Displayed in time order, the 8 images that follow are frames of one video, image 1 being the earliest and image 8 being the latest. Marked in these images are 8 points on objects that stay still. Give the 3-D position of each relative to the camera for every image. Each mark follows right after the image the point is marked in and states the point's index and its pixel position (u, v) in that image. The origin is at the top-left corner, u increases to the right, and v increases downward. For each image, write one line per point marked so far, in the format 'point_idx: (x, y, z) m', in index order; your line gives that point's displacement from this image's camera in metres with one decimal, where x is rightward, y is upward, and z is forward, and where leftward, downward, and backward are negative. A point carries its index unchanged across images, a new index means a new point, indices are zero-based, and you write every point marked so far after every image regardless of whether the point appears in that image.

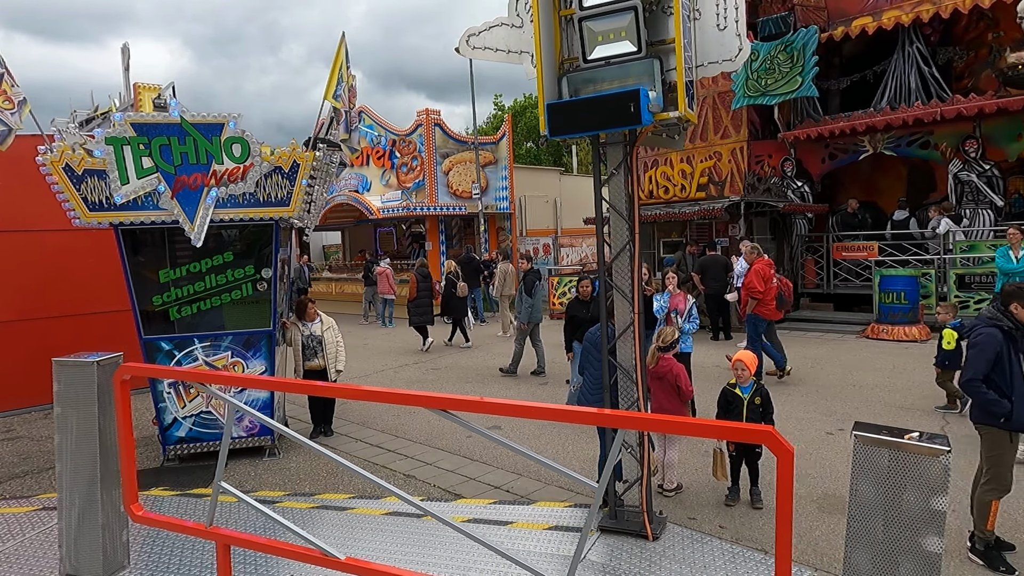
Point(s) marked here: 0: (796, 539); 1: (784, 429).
0: (+1.8, -1.6, +4.2) m
1: (+2.6, -1.3, +6.3) m
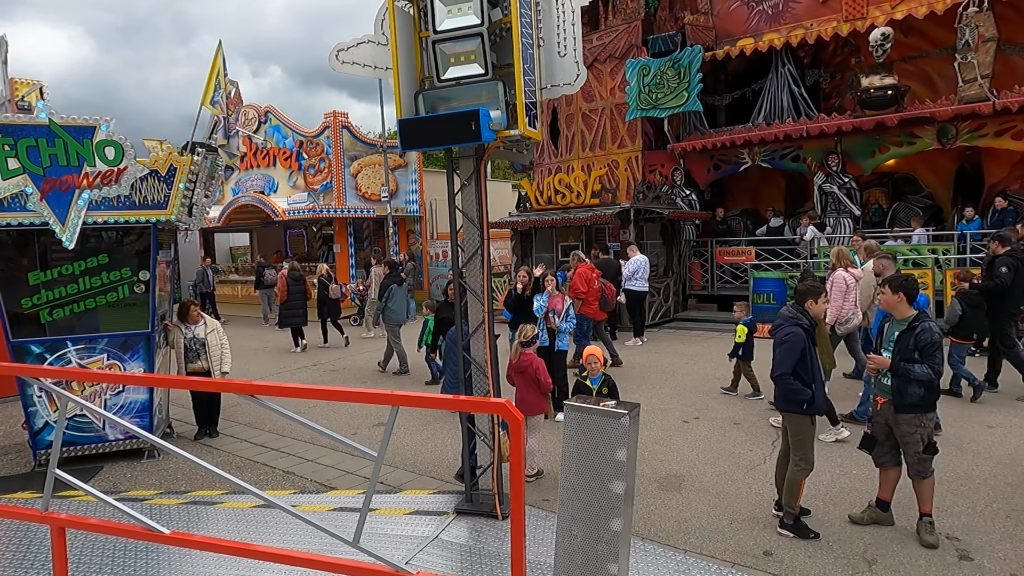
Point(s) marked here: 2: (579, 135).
0: (+0.8, -1.6, +4.7) m
1: (+1.4, -1.3, +6.8) m
2: (+1.7, +3.8, +16.4) m
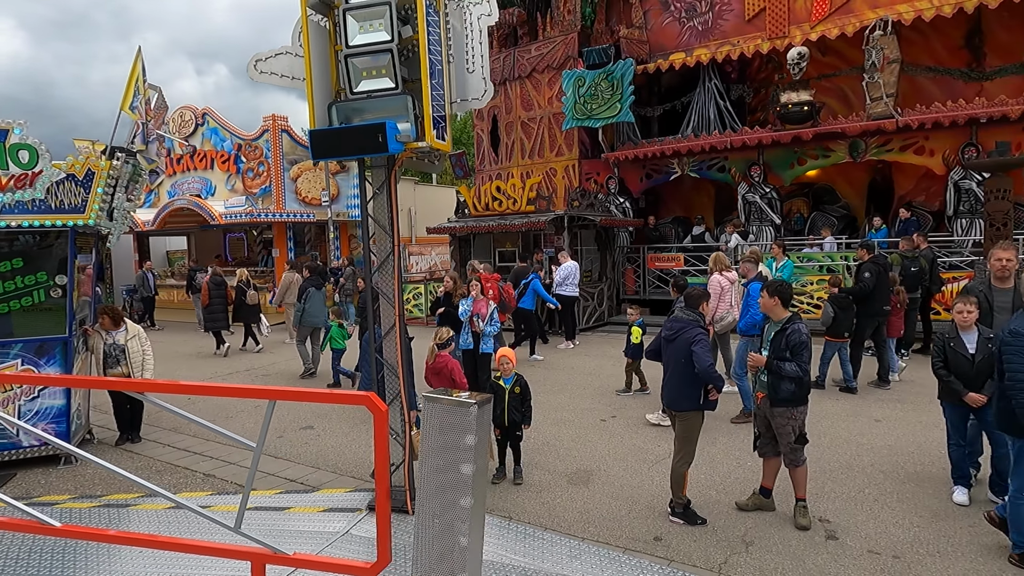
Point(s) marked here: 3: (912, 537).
0: (+0.2, -1.7, +5.0) m
1: (+0.6, -1.4, +7.1) m
2: (+0.2, +3.7, +16.7) m
3: (+2.6, -1.6, +4.3) m
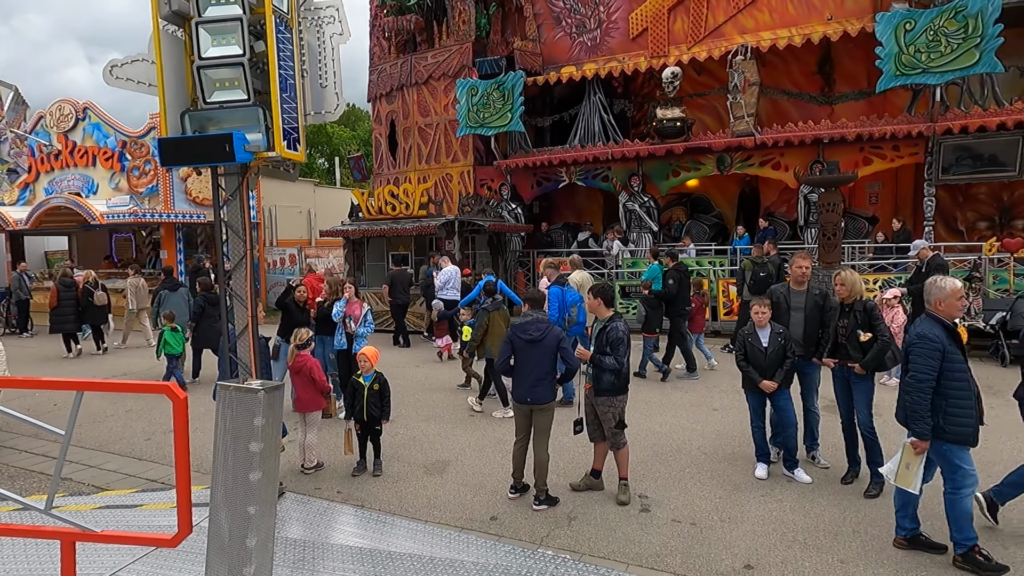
0: (-1.0, -1.7, +5.3) m
1: (-0.8, -1.4, +7.5) m
2: (-2.5, +3.6, +17.0) m
3: (+1.5, -1.6, +4.9) m
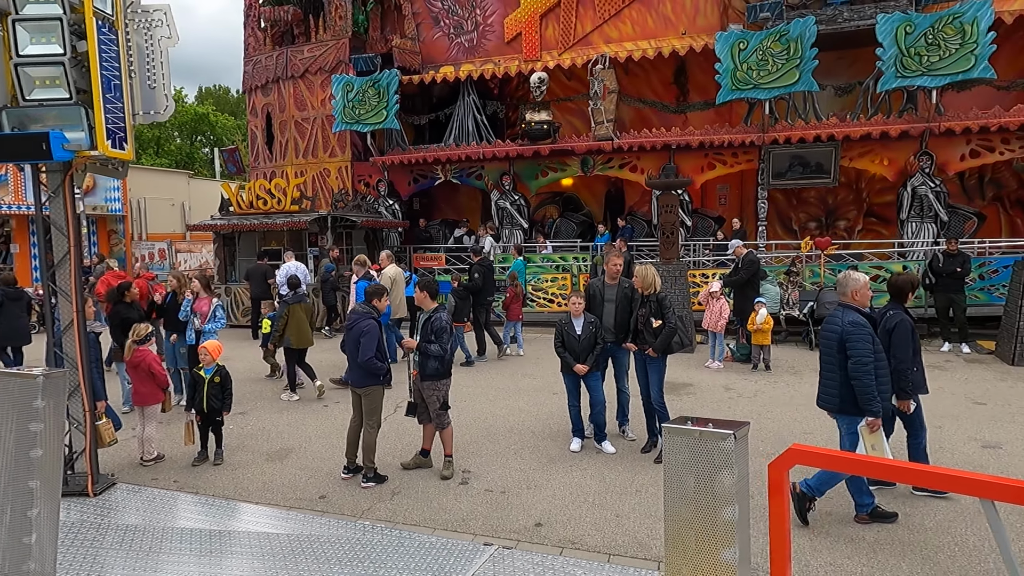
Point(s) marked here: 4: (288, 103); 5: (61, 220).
0: (-2.4, -1.6, +5.5) m
1: (-2.6, -1.3, +7.7) m
2: (-5.6, +3.7, +16.8) m
3: (+0.1, -1.6, +5.5) m
4: (-5.7, +4.7, +16.8) m
5: (-3.4, +0.5, +4.9) m
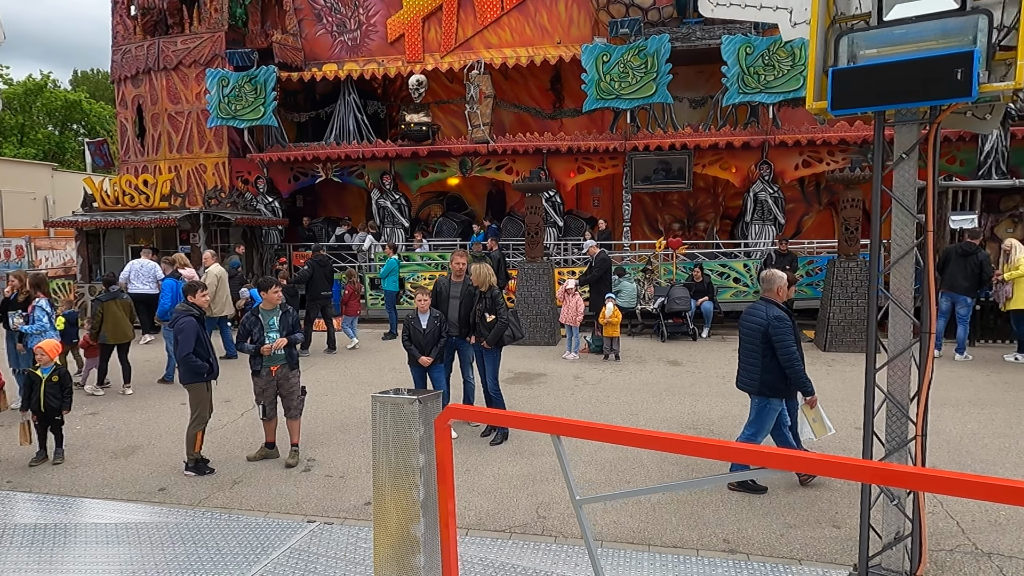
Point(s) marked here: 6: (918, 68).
0: (-3.7, -1.6, +5.6) m
1: (-4.2, -1.3, +7.7) m
2: (-8.5, +3.7, +16.3) m
3: (-1.3, -1.5, +5.9) m
4: (-8.6, +4.7, +16.2) m
5: (-4.6, +0.5, +4.8) m
6: (+1.8, +1.0, +2.9) m
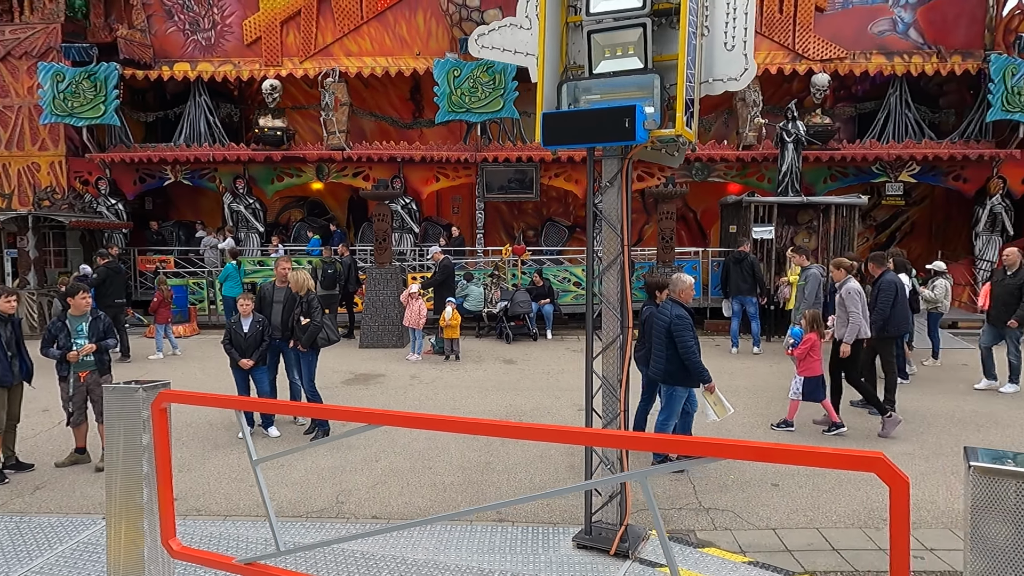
0: (-5.4, -1.7, +5.3) m
1: (-6.2, -1.4, +7.4) m
2: (-11.9, +3.6, +15.1) m
3: (-3.0, -1.6, +6.0) m
4: (-12.0, +4.5, +15.1) m
5: (-6.2, +0.5, +4.5) m
6: (+0.5, +0.9, +3.6) m
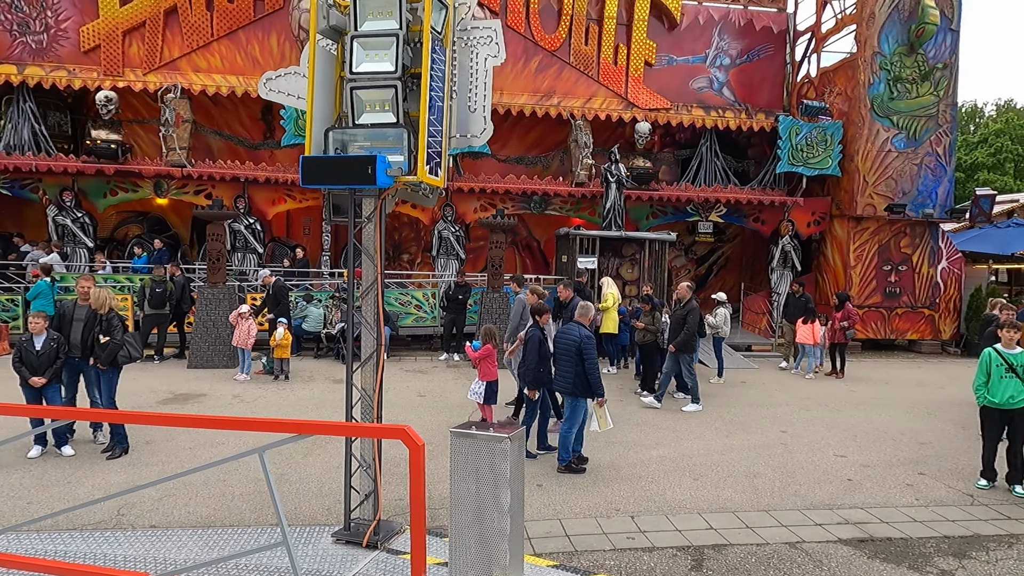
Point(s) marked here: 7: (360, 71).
0: (-7.1, -1.8, +4.8) m
1: (-8.3, -1.5, +6.6) m
2: (-15.2, +3.3, +13.4) m
3: (-4.9, -1.7, +5.9) m
4: (-15.3, +4.3, +13.4) m
5: (-7.7, +0.4, +3.9) m
6: (-1.0, +0.8, +4.2) m
7: (-1.0, +1.5, +4.6) m
